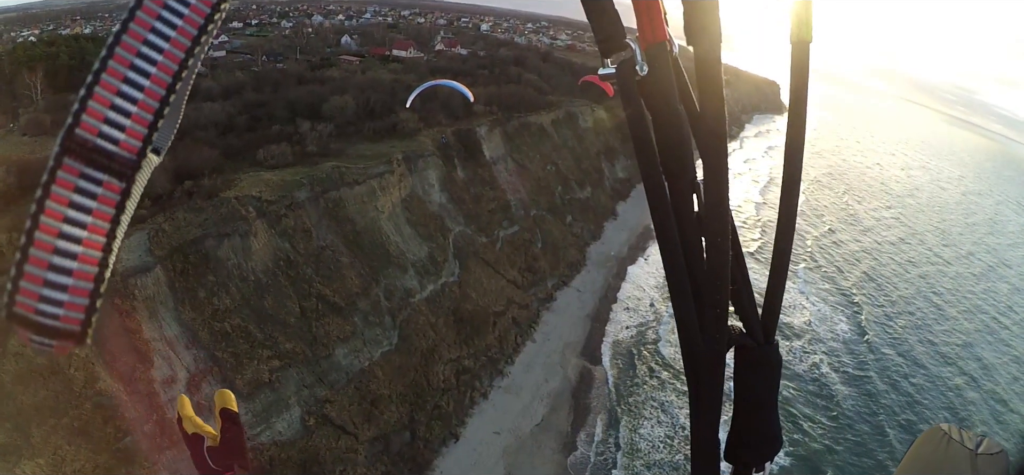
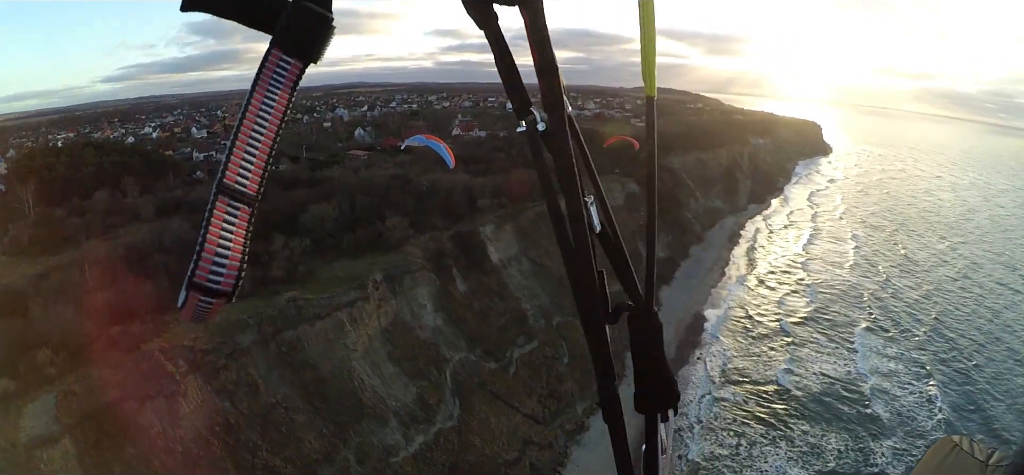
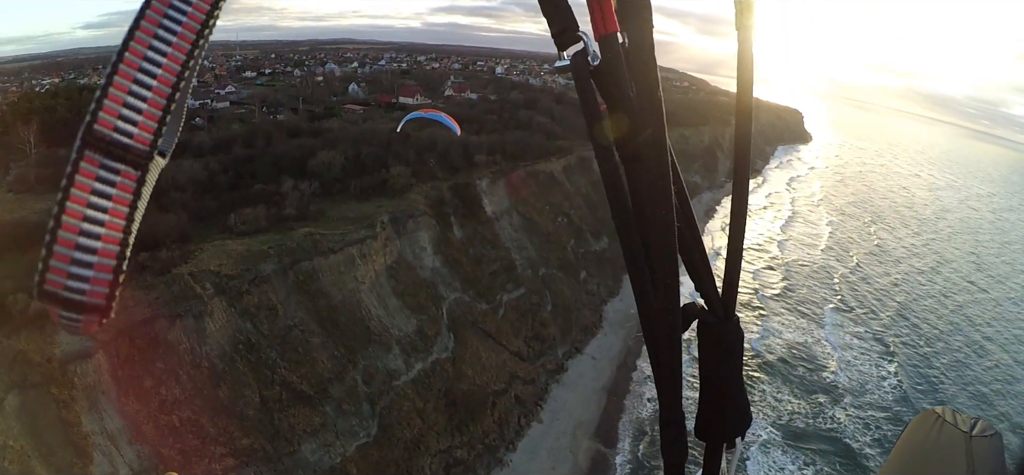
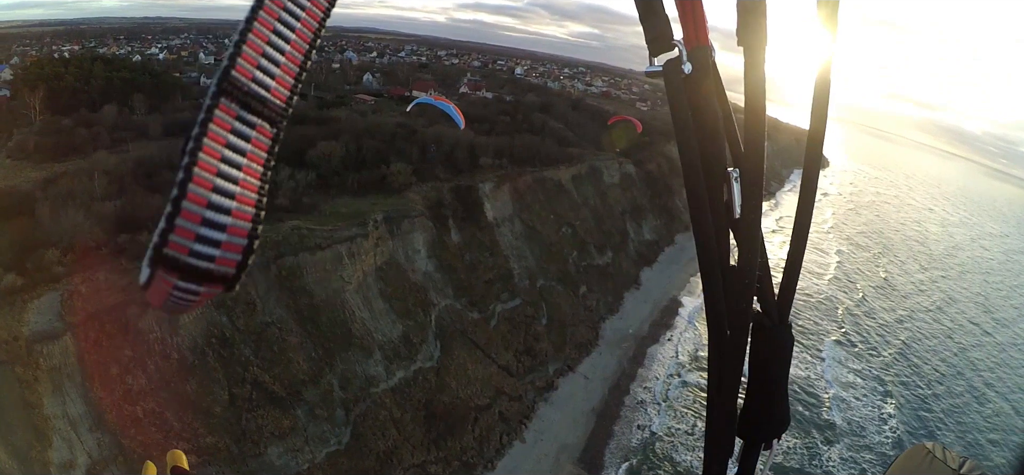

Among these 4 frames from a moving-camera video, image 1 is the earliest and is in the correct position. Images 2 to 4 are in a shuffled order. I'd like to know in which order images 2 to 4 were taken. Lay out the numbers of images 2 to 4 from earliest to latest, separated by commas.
3, 4, 2
